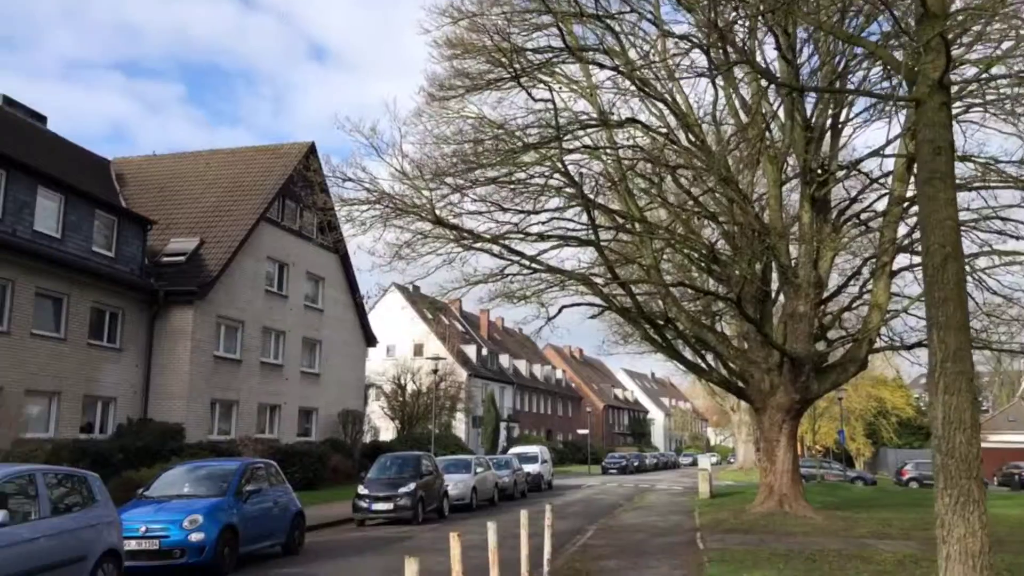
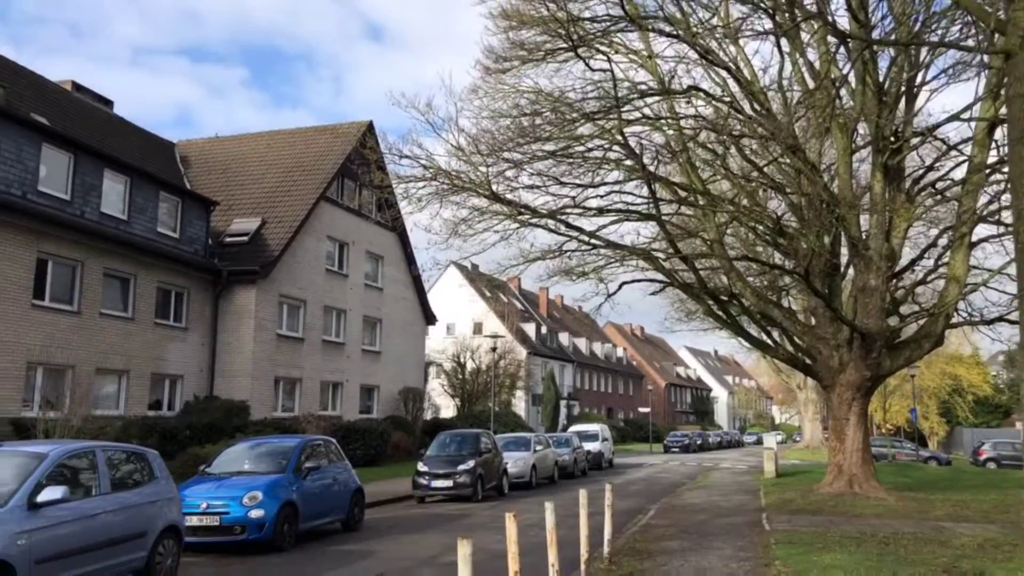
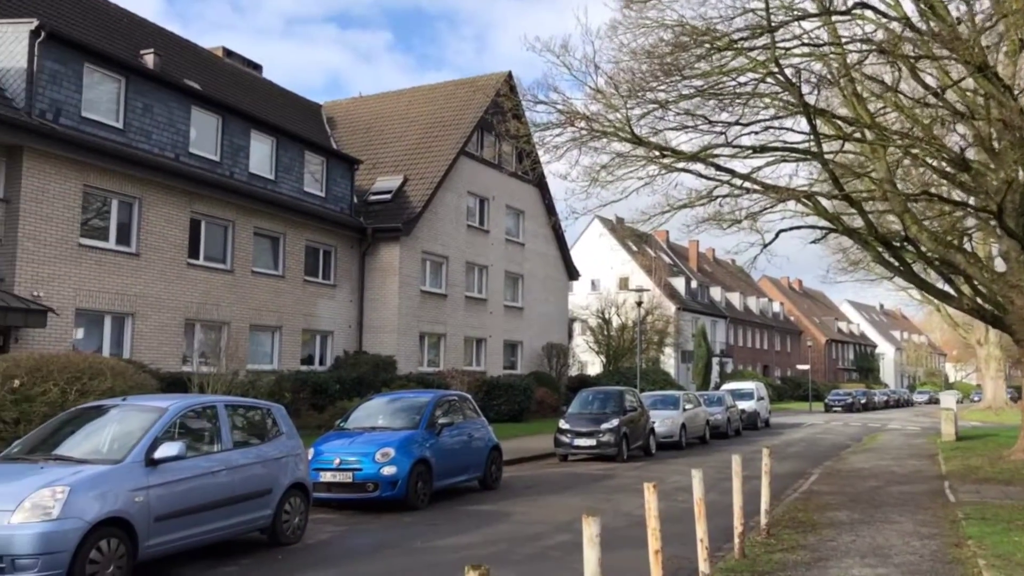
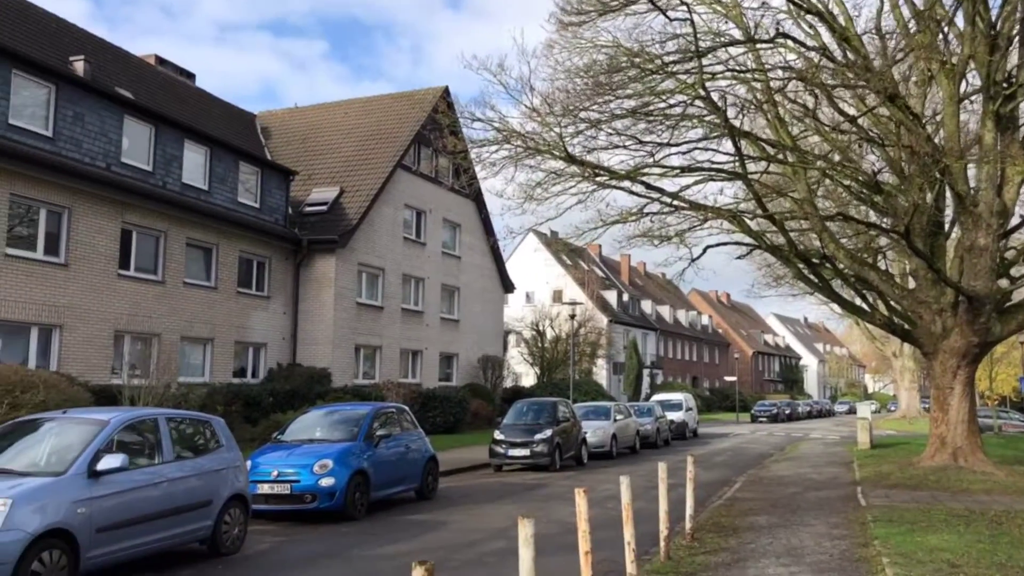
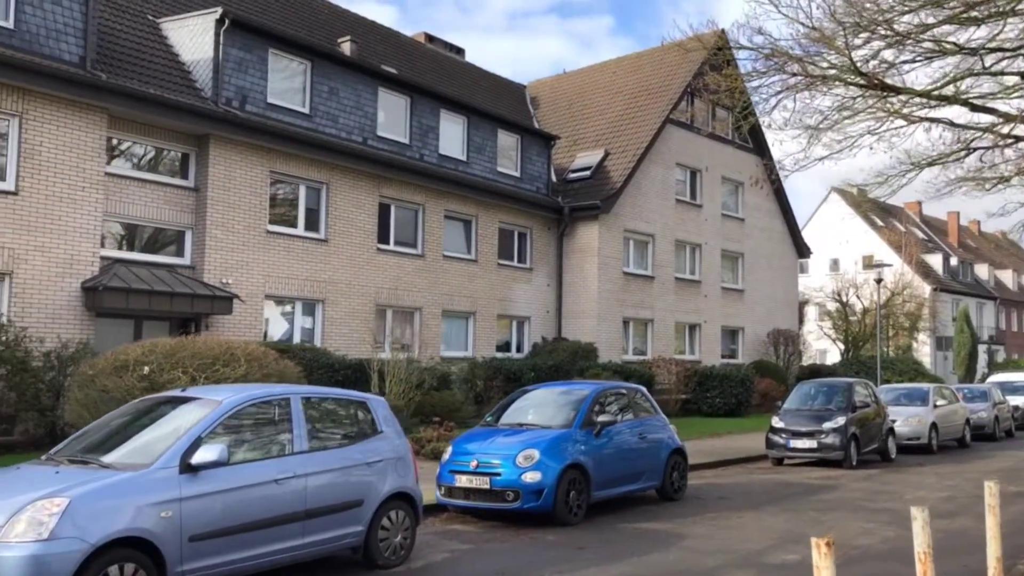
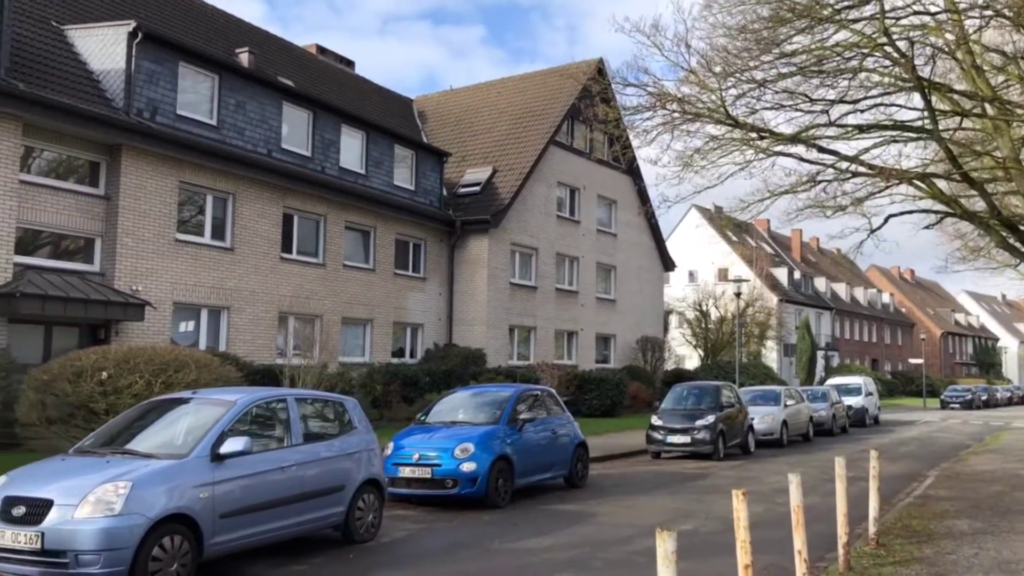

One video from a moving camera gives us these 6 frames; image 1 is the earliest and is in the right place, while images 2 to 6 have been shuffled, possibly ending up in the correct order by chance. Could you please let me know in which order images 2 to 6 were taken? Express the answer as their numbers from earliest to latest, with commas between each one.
2, 4, 3, 6, 5
